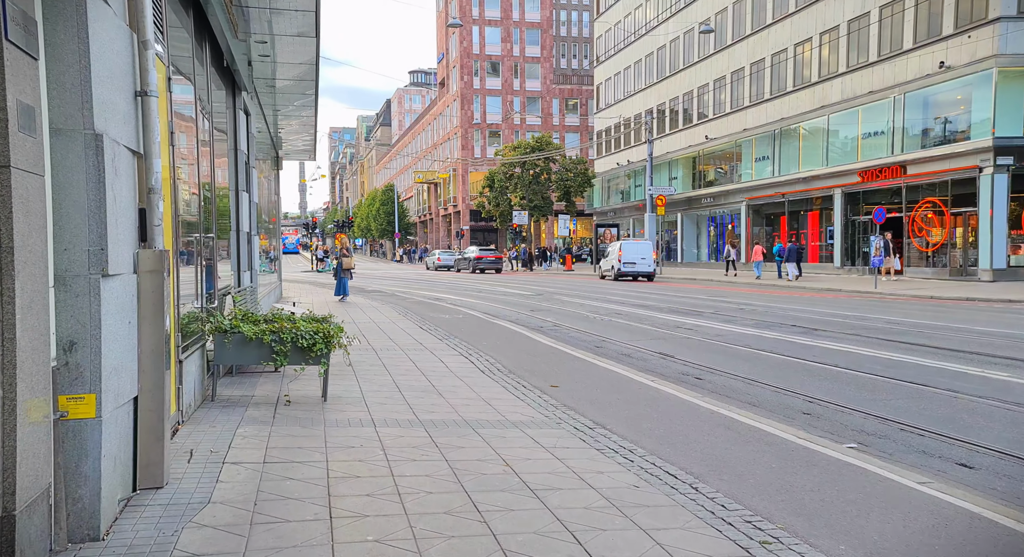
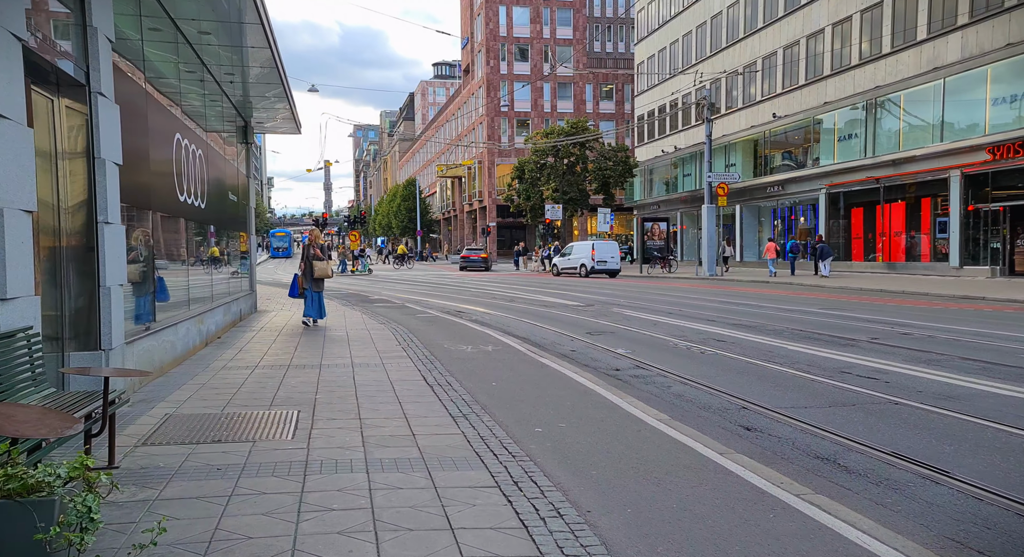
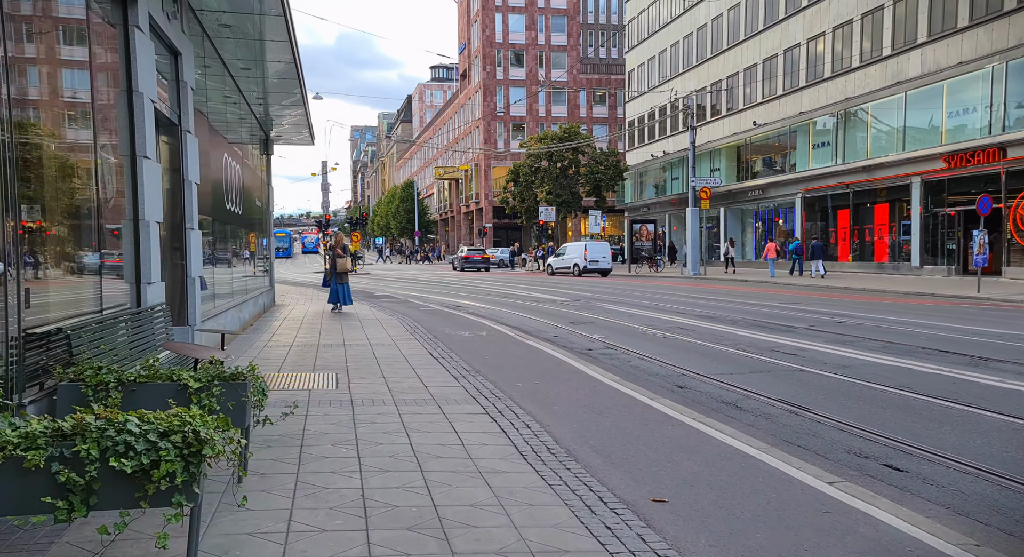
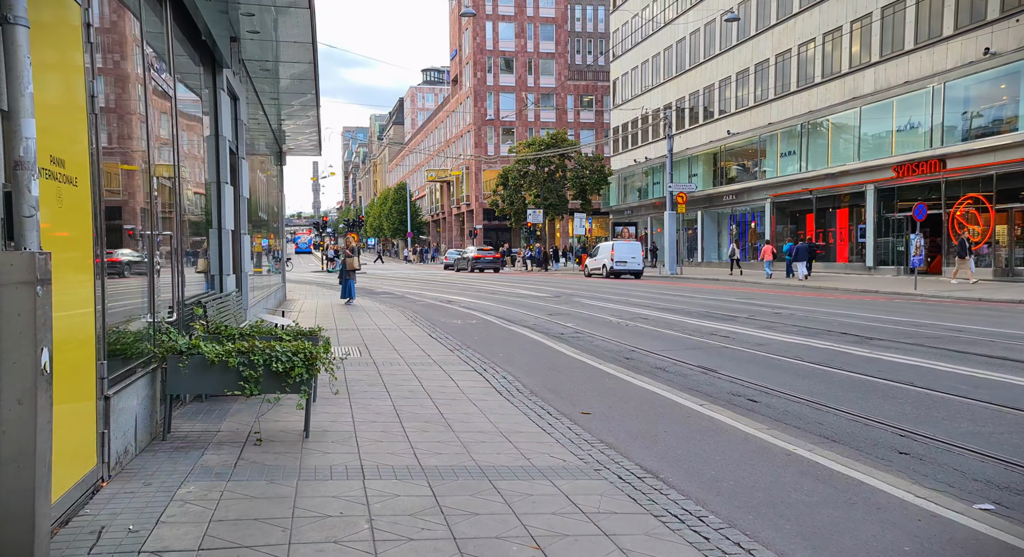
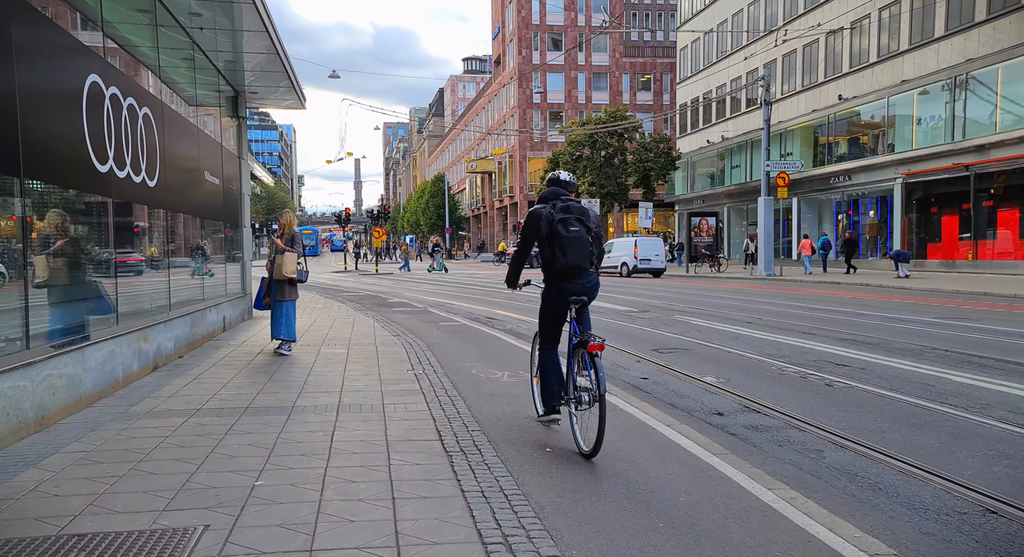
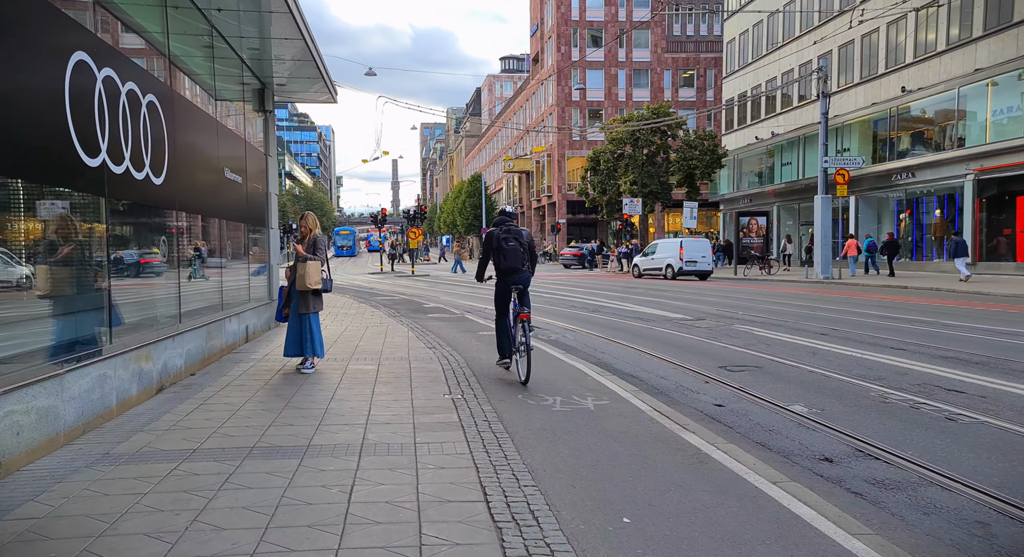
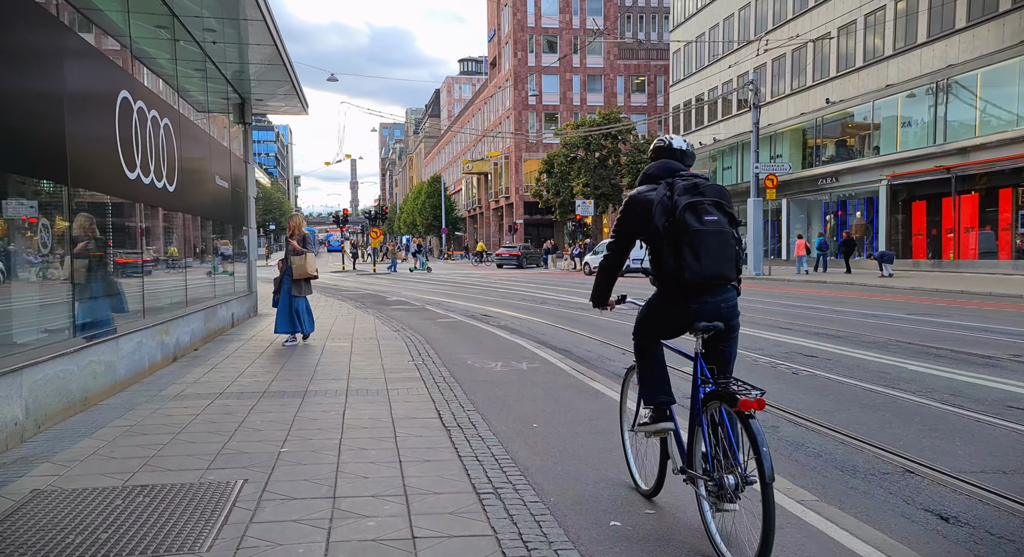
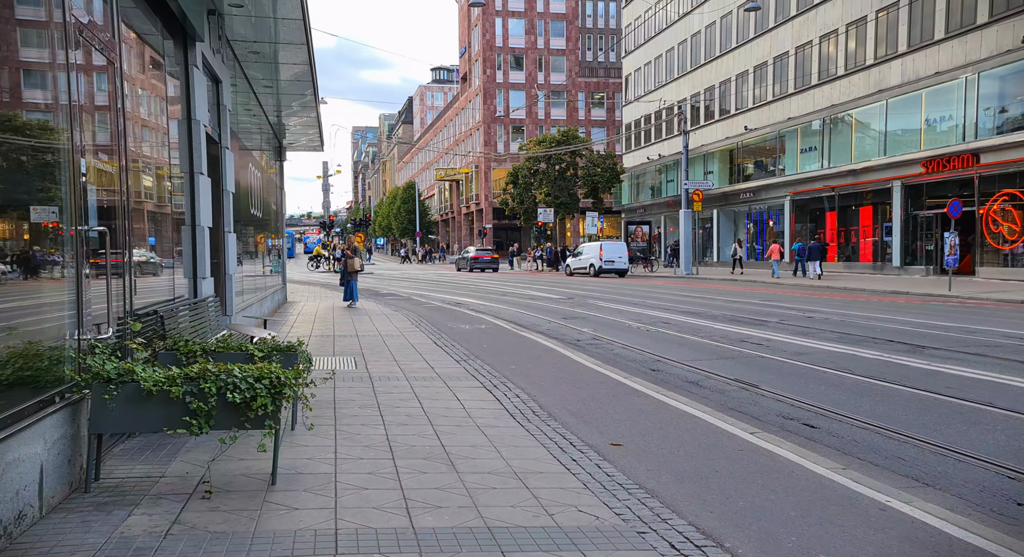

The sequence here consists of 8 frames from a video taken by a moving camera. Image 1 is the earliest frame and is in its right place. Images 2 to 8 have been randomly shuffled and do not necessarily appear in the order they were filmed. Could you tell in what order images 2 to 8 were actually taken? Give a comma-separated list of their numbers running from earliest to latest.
4, 8, 3, 2, 7, 5, 6
